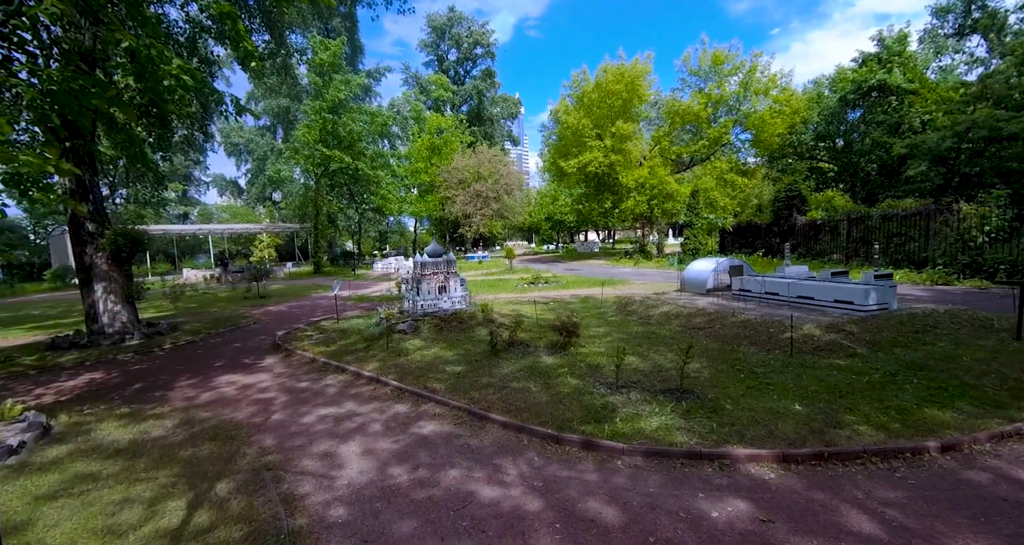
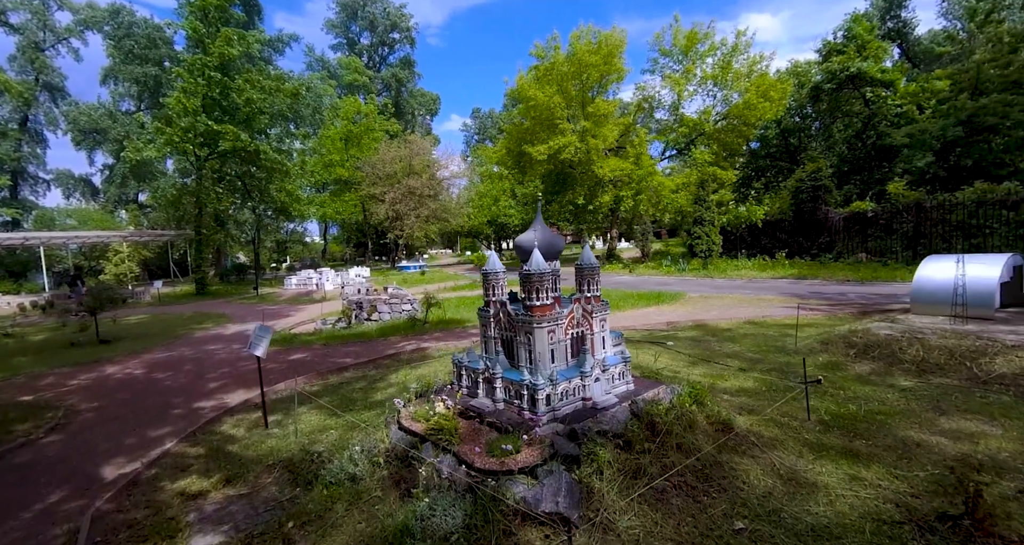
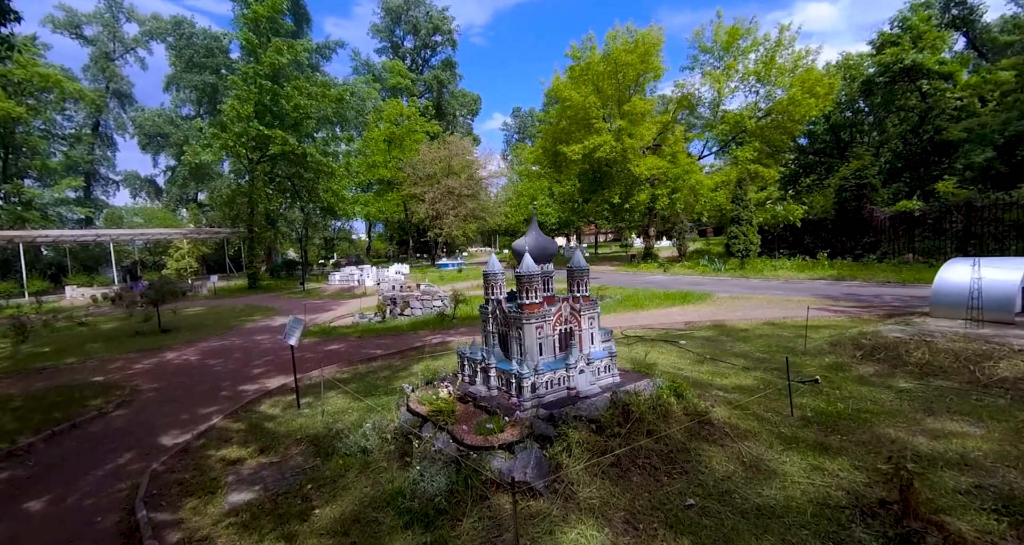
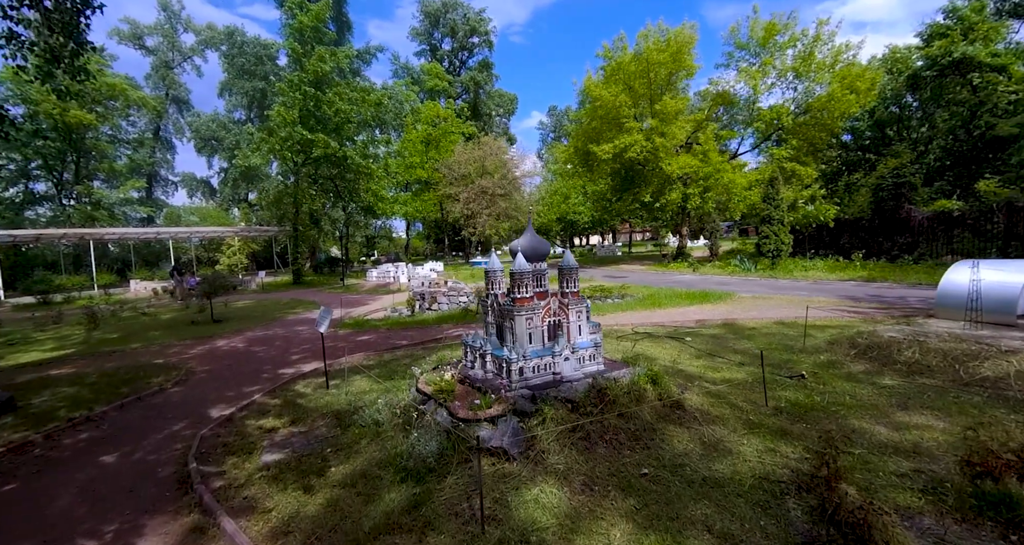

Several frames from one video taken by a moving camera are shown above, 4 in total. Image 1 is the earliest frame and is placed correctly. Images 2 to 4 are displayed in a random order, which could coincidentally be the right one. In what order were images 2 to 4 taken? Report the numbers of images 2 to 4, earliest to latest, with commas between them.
4, 3, 2
